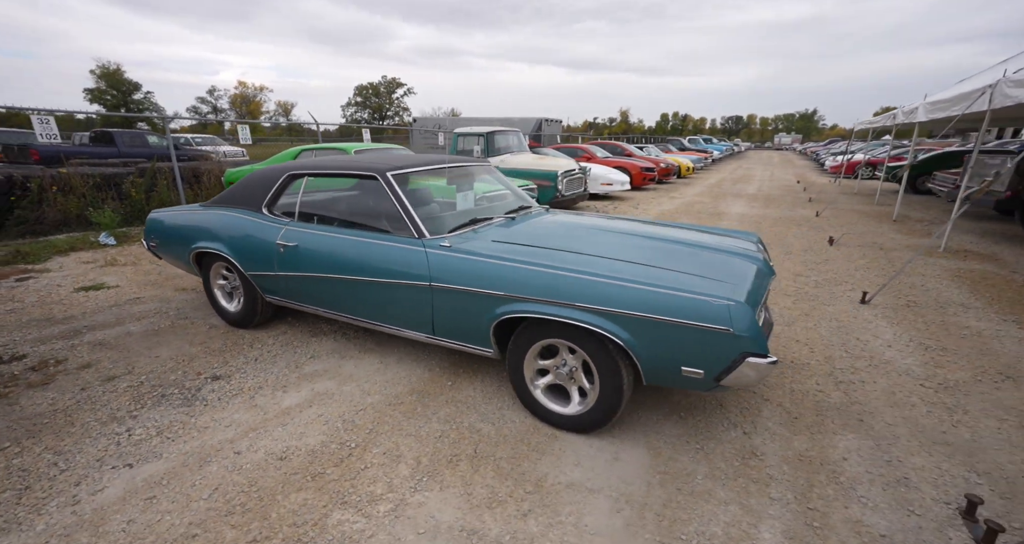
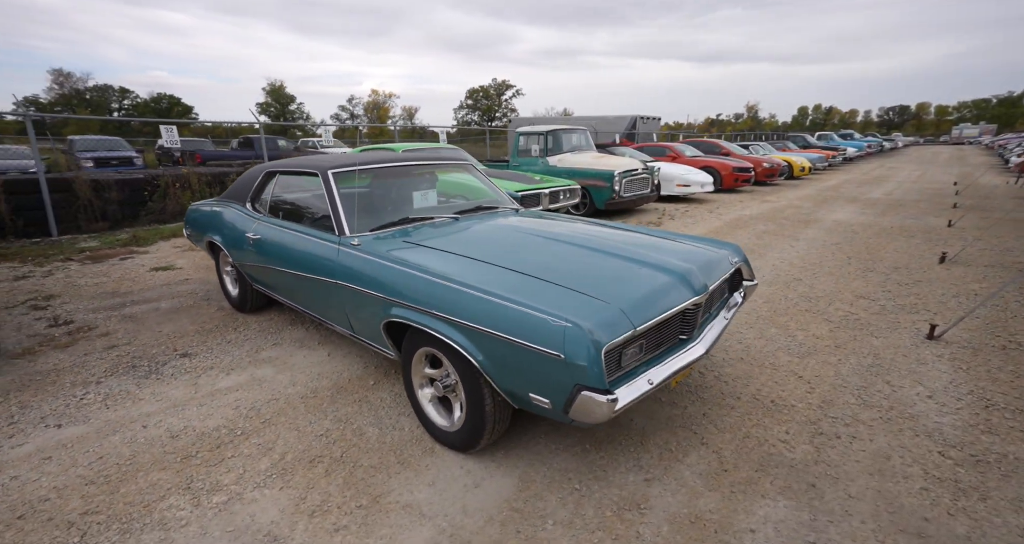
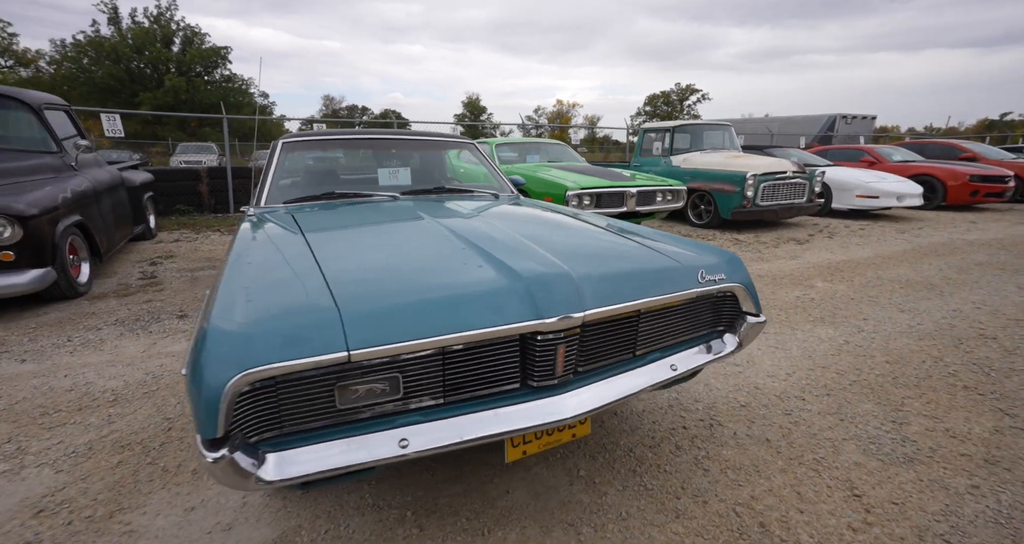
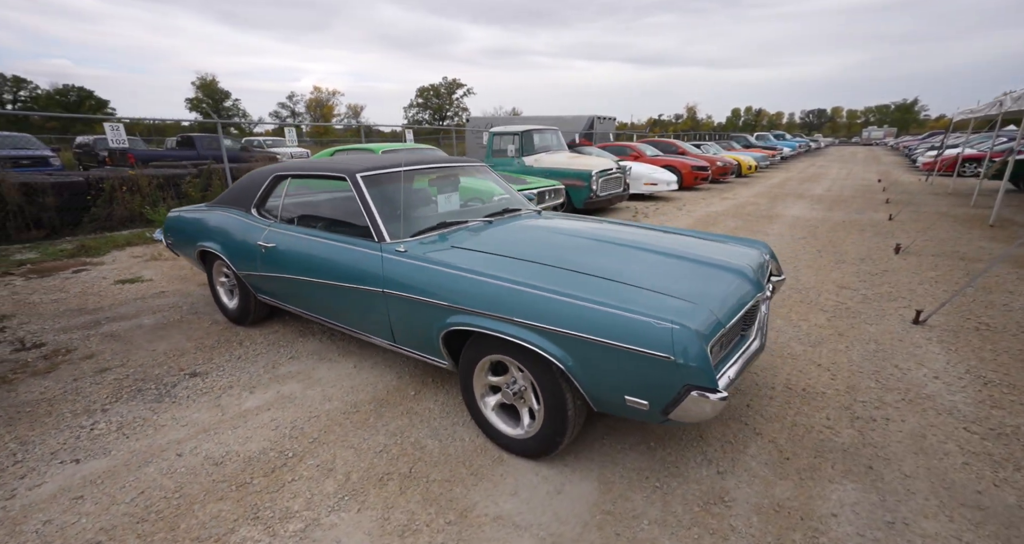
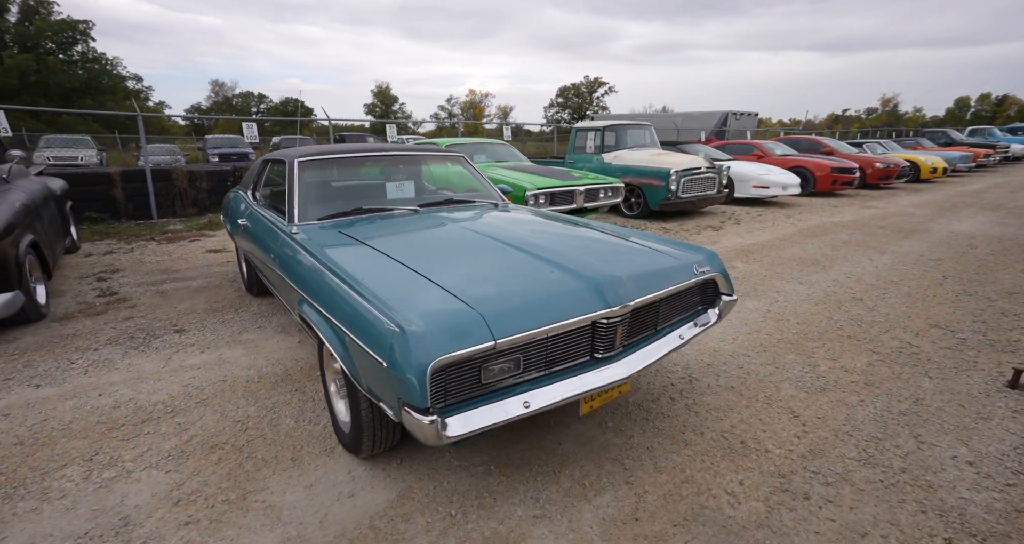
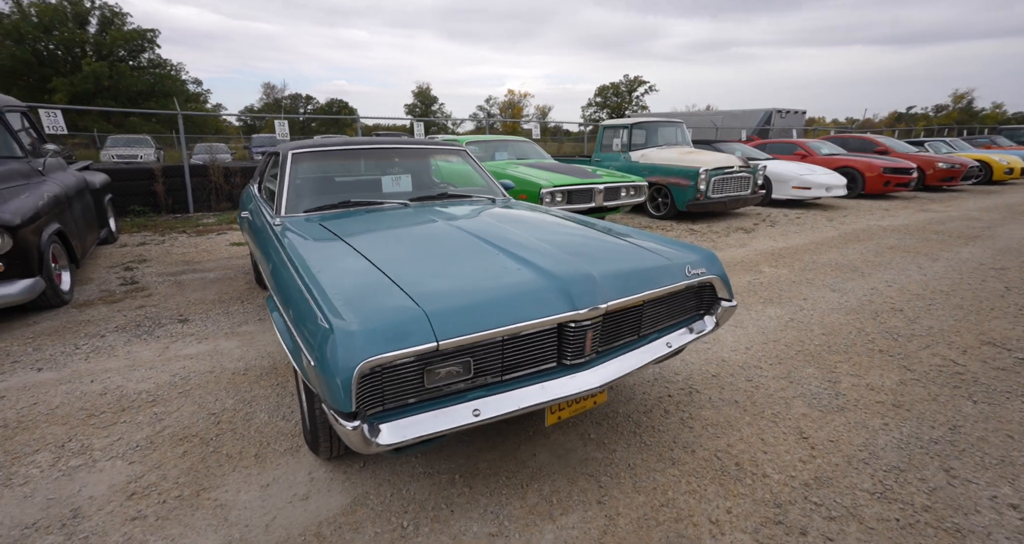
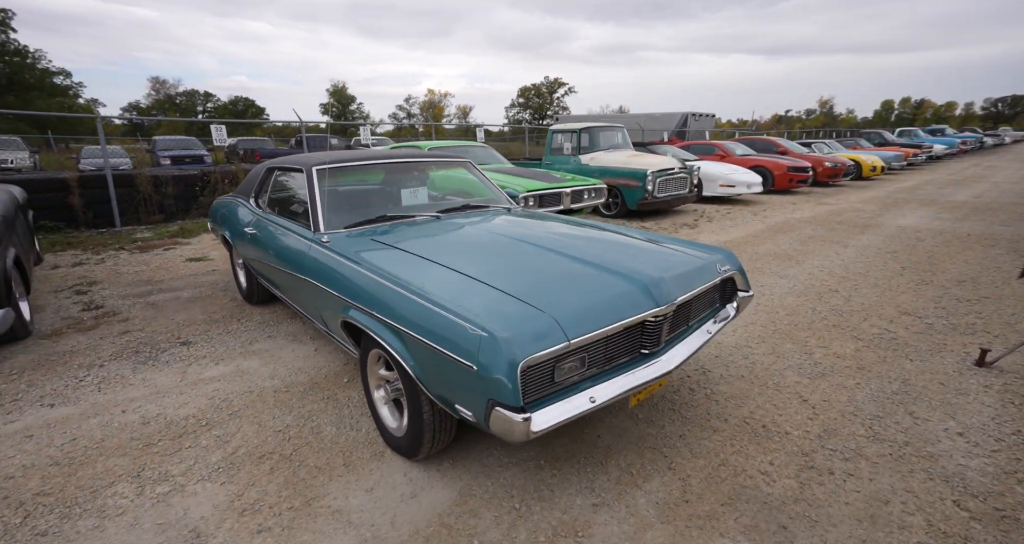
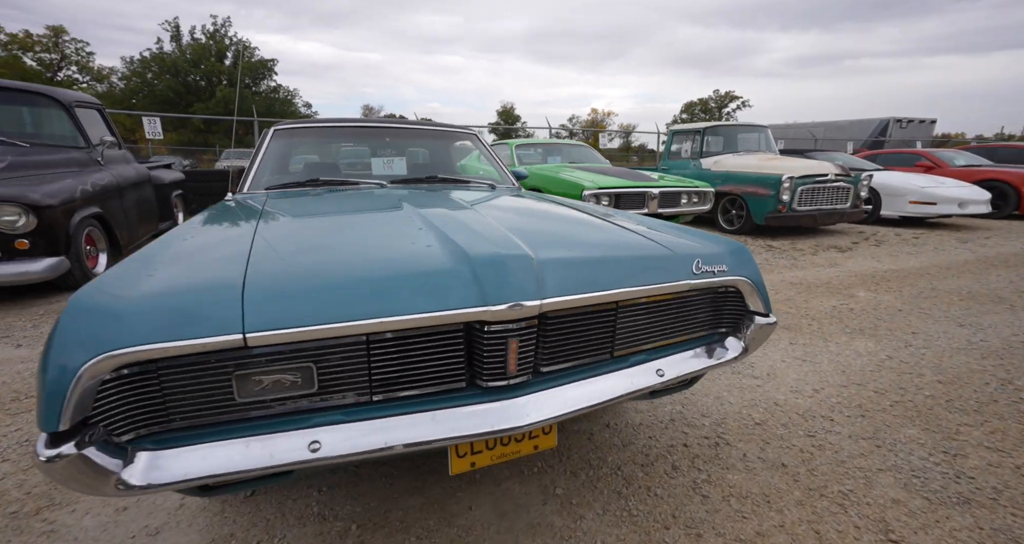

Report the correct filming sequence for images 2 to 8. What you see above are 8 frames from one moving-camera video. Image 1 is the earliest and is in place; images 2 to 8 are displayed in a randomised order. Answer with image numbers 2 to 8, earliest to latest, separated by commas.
4, 2, 7, 5, 6, 3, 8
